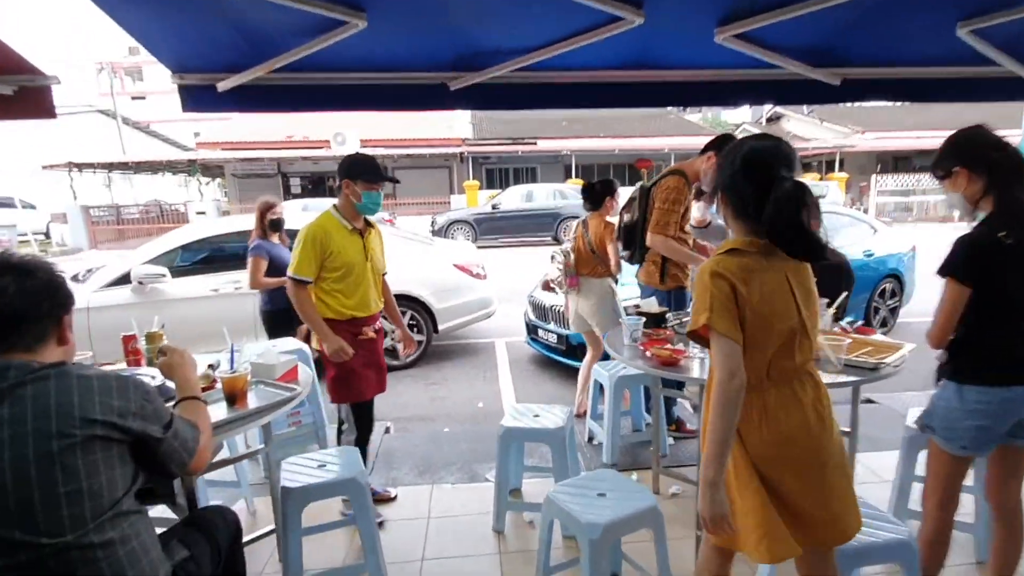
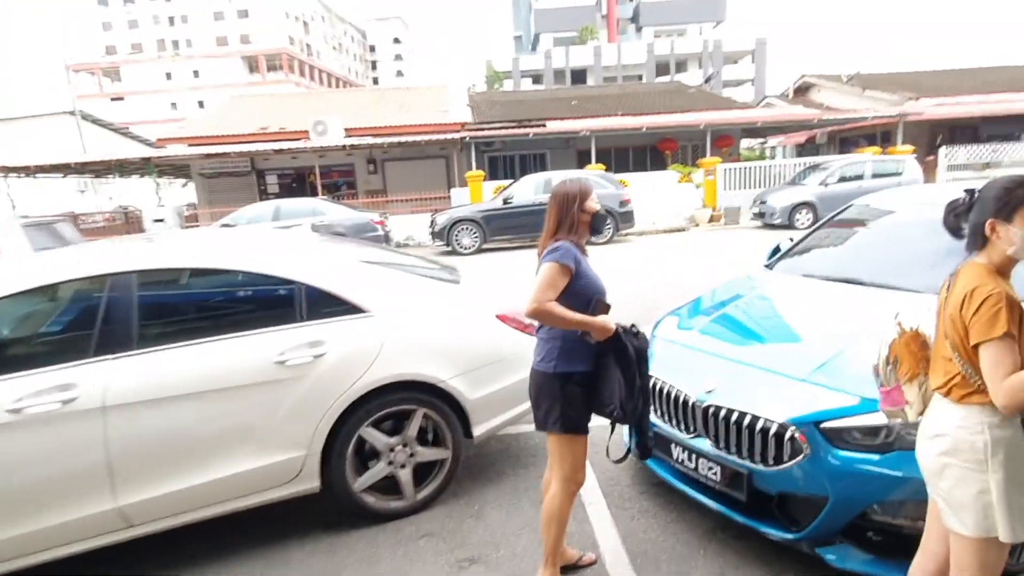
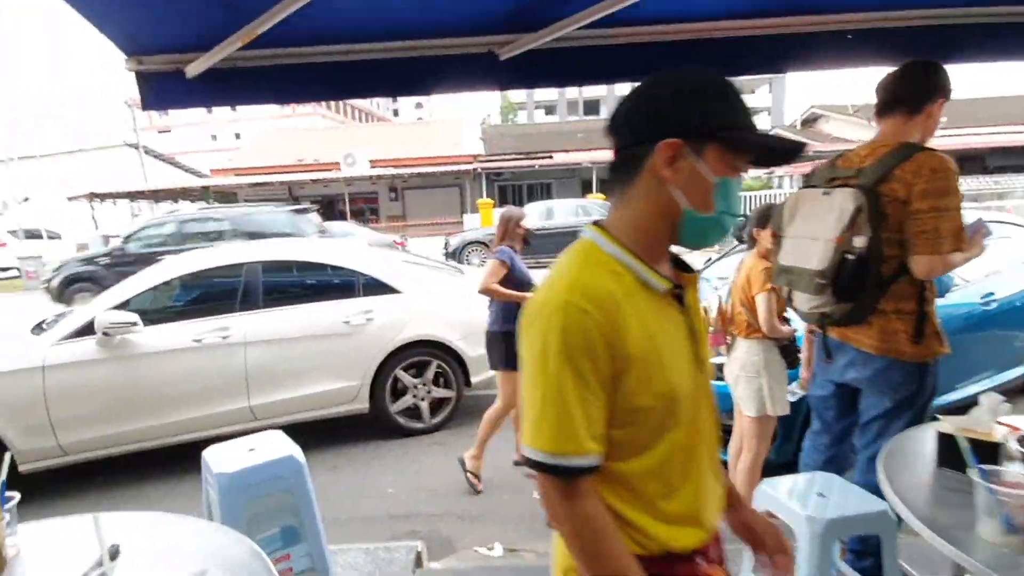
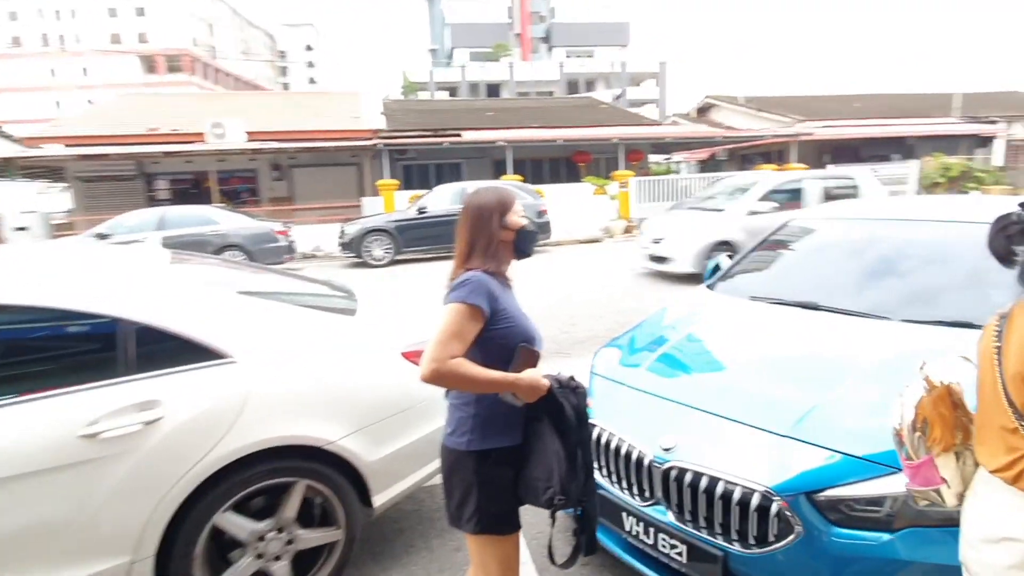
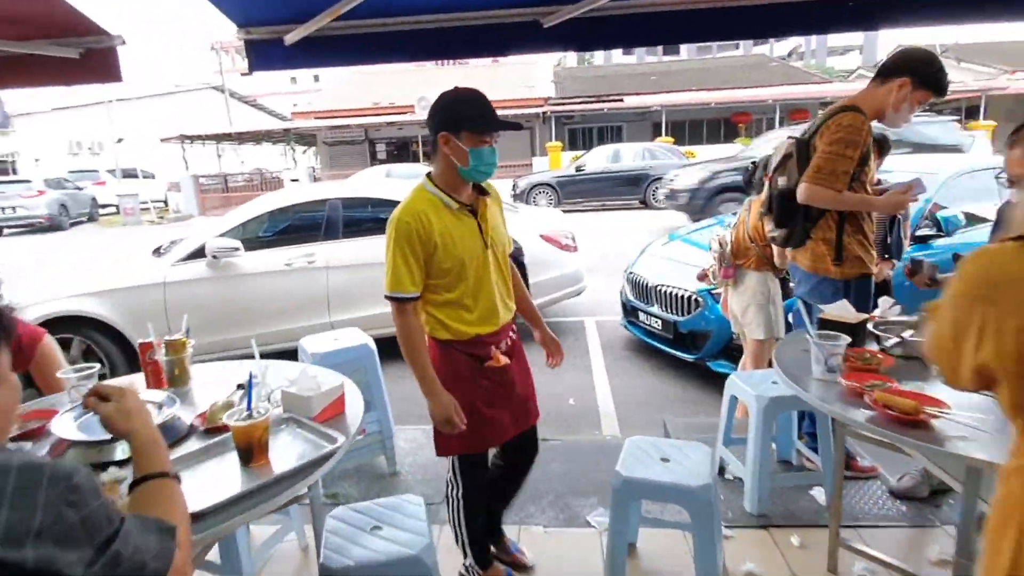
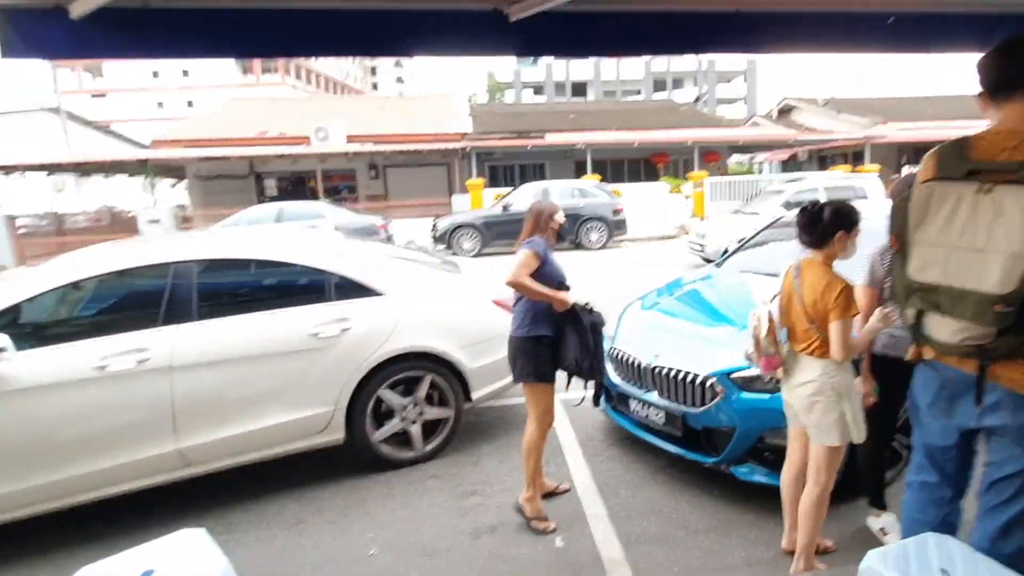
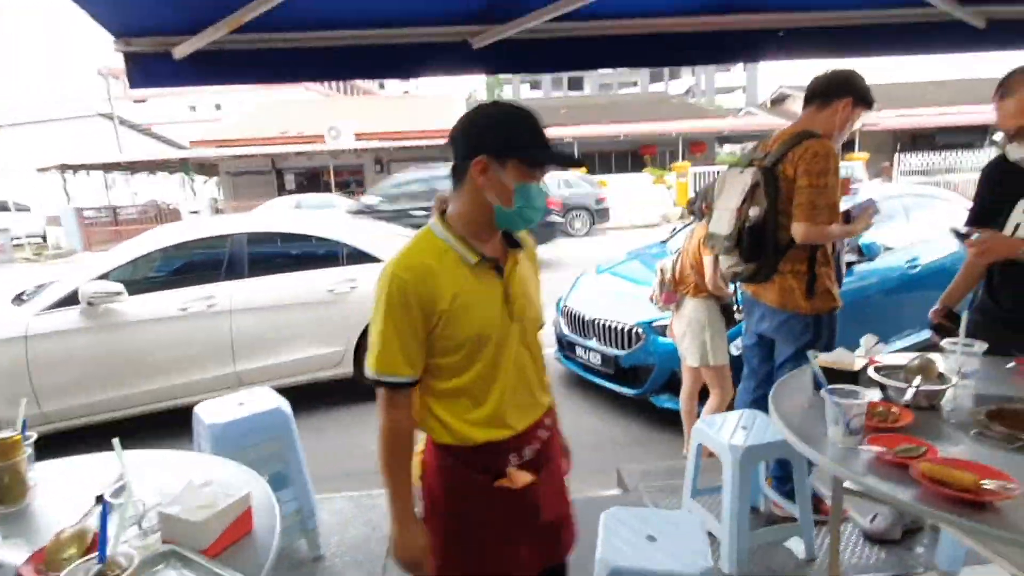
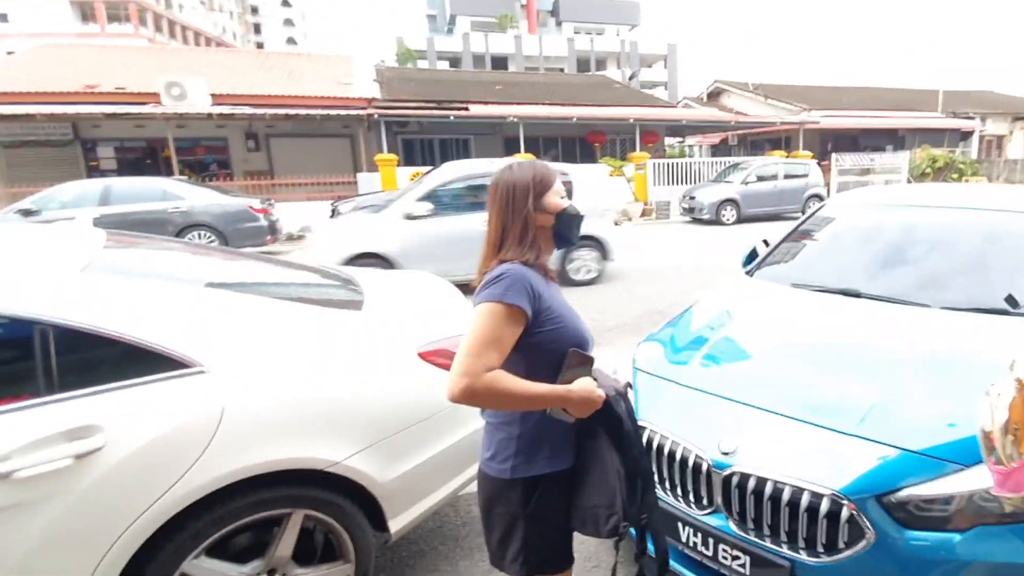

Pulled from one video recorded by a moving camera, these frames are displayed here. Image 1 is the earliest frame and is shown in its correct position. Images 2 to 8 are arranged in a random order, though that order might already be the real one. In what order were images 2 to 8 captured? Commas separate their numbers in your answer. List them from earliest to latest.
5, 7, 3, 6, 2, 4, 8
